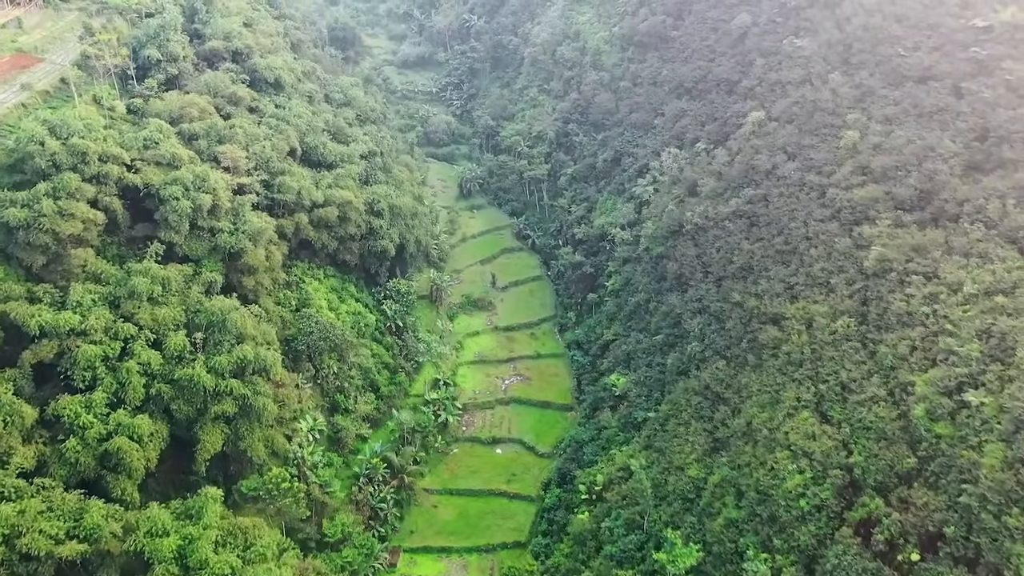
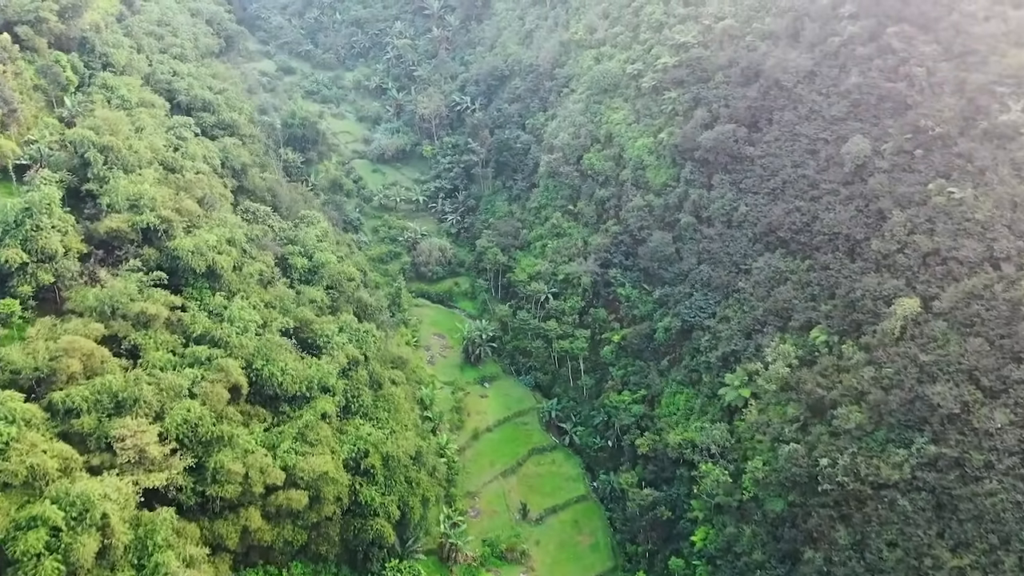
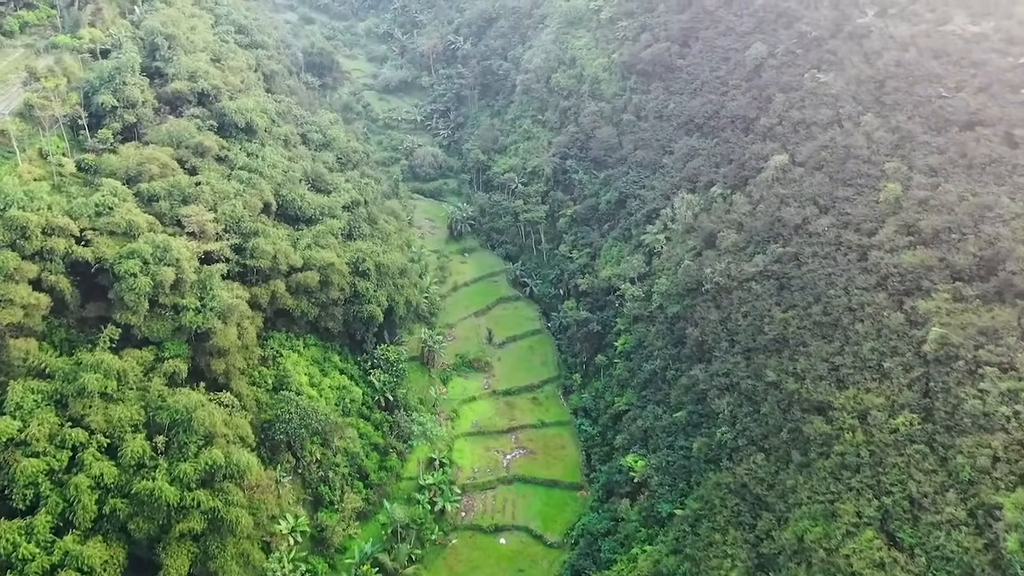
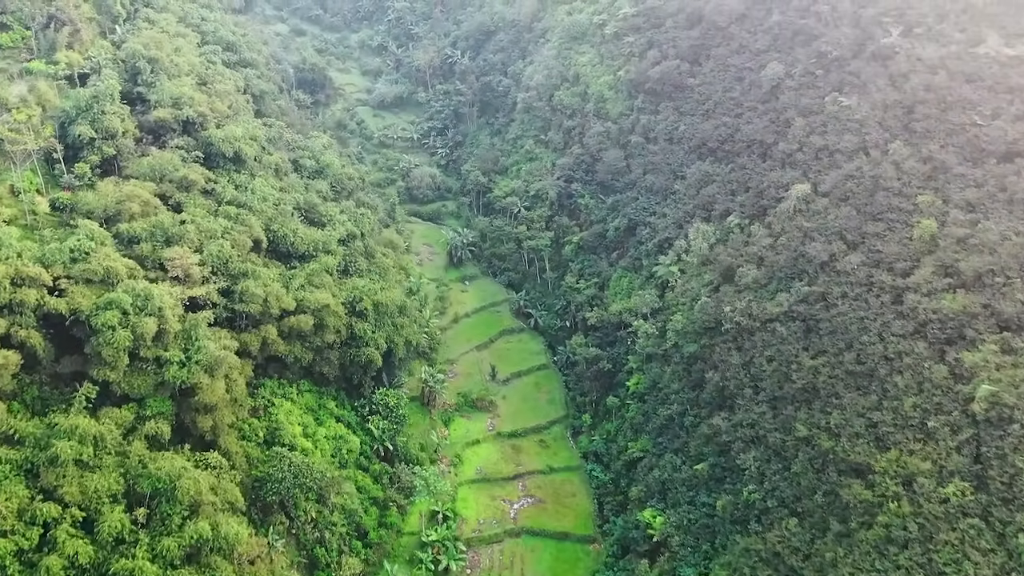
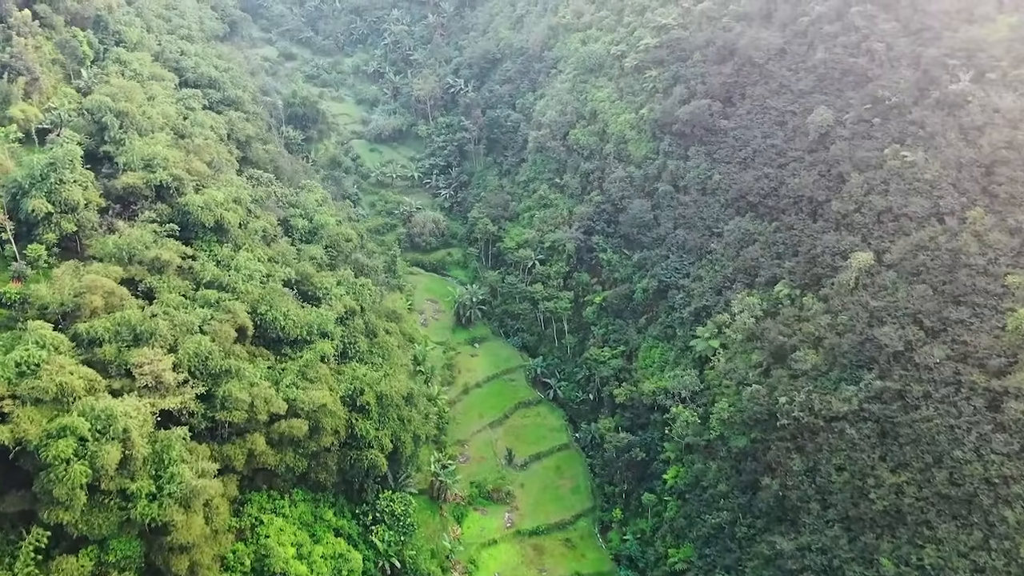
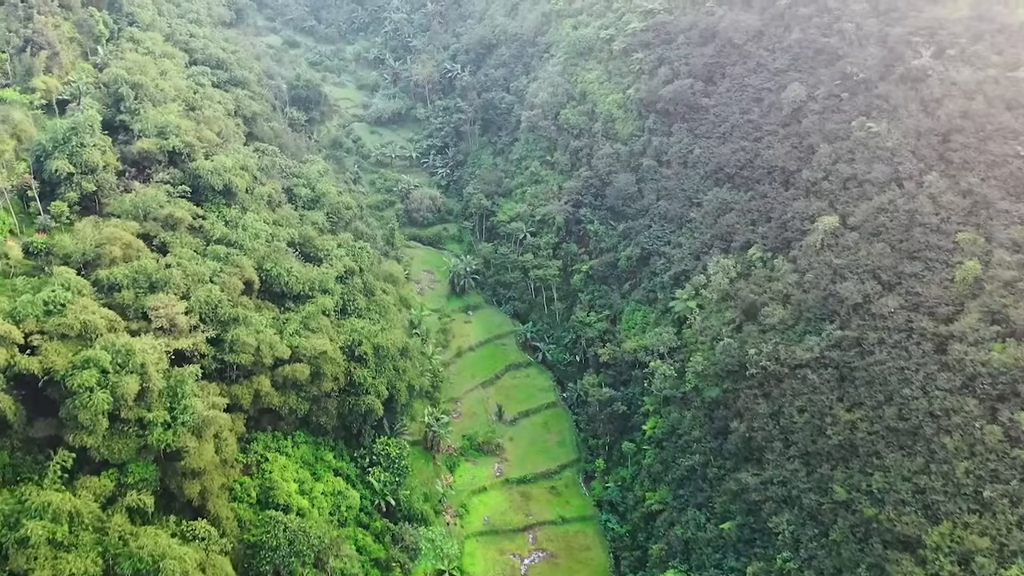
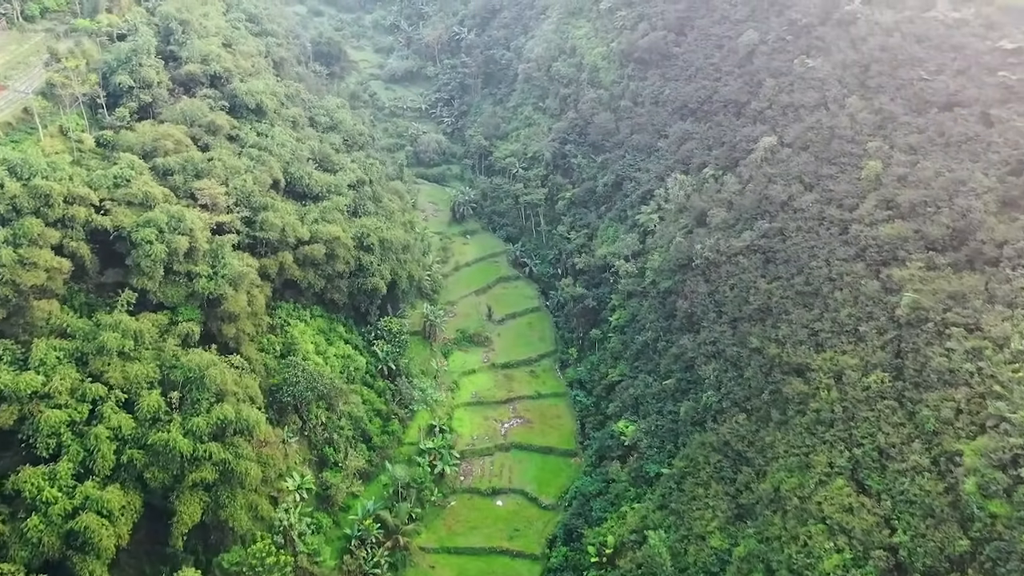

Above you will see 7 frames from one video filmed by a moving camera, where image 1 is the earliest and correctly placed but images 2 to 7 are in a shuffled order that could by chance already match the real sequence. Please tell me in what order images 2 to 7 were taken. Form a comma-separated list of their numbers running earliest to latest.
7, 3, 4, 6, 5, 2
